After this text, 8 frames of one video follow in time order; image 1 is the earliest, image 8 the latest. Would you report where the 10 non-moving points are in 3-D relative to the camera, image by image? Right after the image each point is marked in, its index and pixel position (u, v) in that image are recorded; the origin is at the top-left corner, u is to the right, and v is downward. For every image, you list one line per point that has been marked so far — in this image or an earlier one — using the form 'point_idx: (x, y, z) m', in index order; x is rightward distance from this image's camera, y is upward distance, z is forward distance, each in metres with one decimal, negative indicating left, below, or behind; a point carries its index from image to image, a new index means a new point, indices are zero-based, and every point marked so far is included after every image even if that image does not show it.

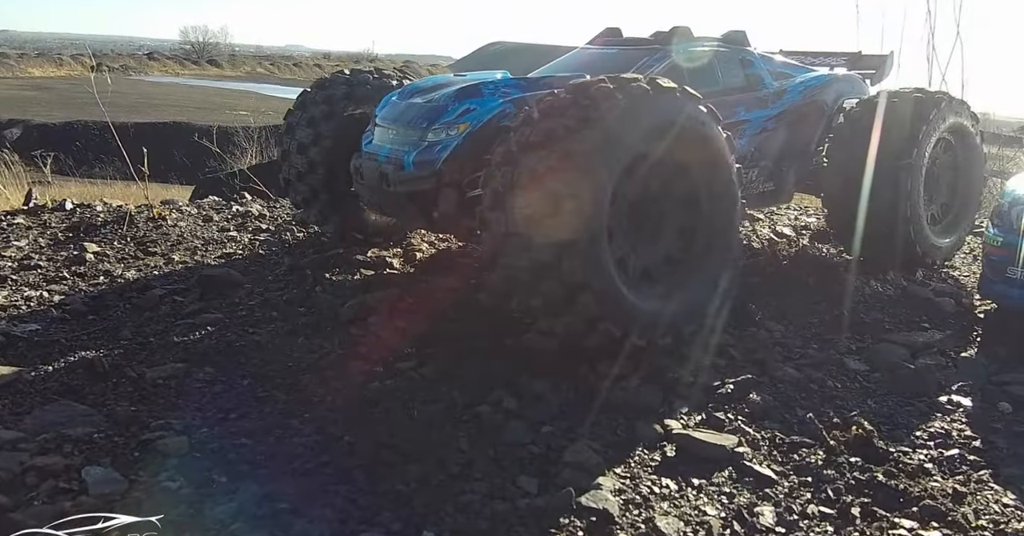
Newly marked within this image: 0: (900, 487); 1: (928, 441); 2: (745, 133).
0: (+1.3, -0.8, +2.5) m
1: (+1.6, -0.7, +2.8) m
2: (+1.3, +0.8, +4.1) m
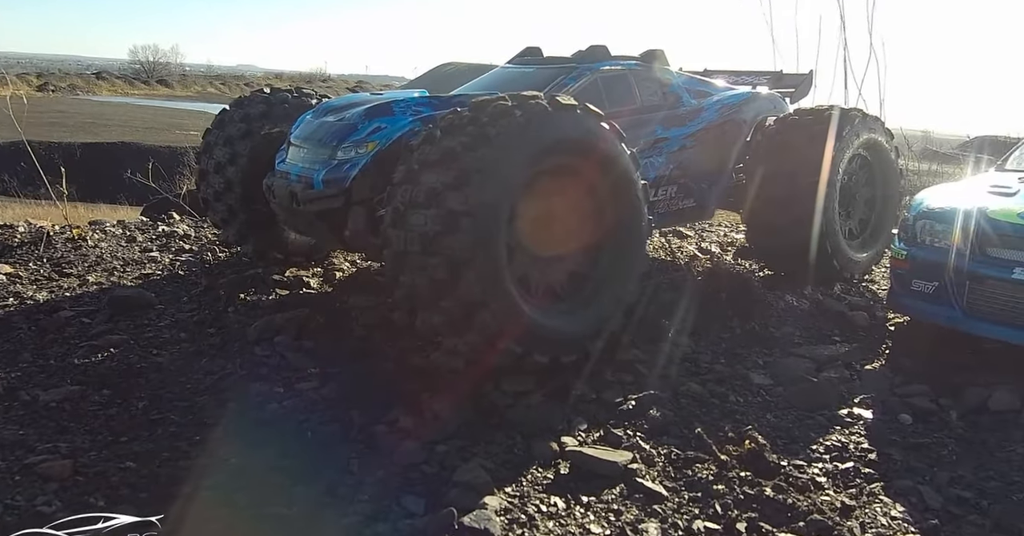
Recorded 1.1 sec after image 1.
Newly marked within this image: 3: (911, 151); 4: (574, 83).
0: (+0.9, -0.8, +2.5) m
1: (+1.2, -0.7, +2.8) m
2: (+0.9, +0.7, +4.2) m
3: (+4.6, +1.4, +8.4) m
4: (+0.3, +1.0, +4.0) m
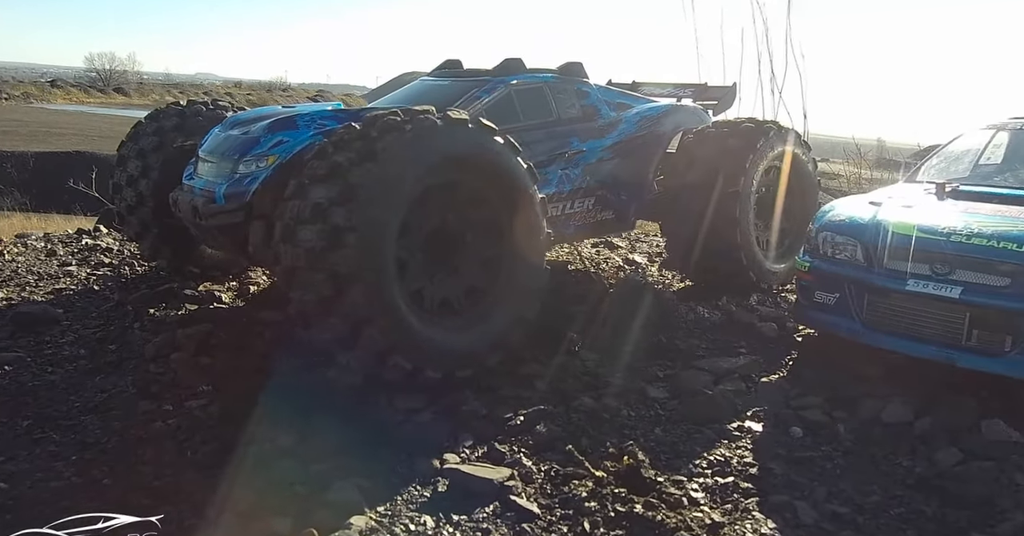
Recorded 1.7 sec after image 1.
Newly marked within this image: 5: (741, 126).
0: (+0.5, -0.9, +2.5) m
1: (+0.7, -0.8, +2.8) m
2: (+0.4, +0.6, +4.2) m
3: (+4.1, +1.3, +8.5) m
4: (-0.1, +0.9, +4.0) m
5: (+1.3, +0.8, +4.3) m
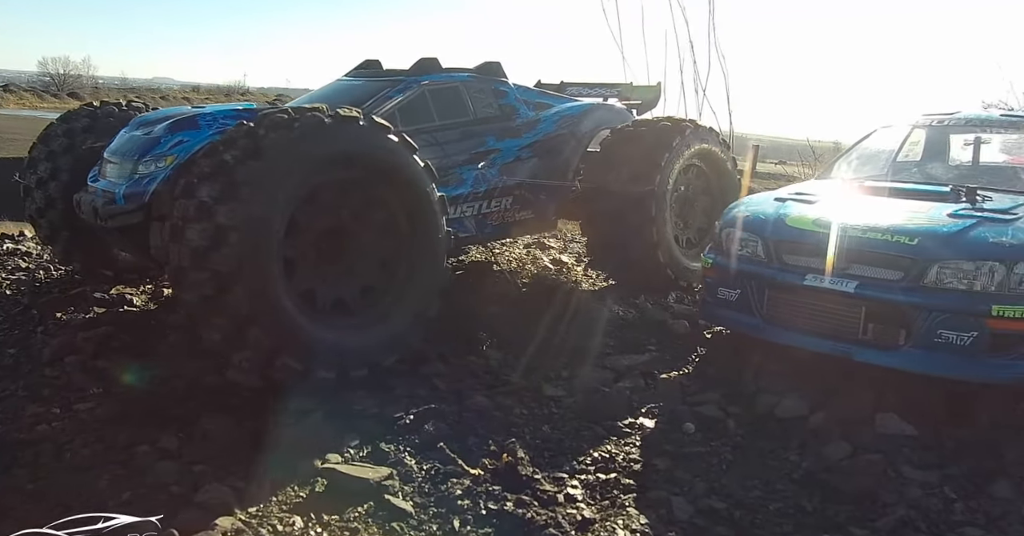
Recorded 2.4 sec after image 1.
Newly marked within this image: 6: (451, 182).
0: (+0.1, -0.8, +2.5) m
1: (+0.3, -0.7, +2.8) m
2: (-0.1, +0.6, +4.2) m
3: (+3.5, +1.3, +8.5) m
4: (-0.6, +0.9, +4.0) m
5: (+0.8, +0.8, +4.3) m
6: (-0.3, +0.5, +4.0) m
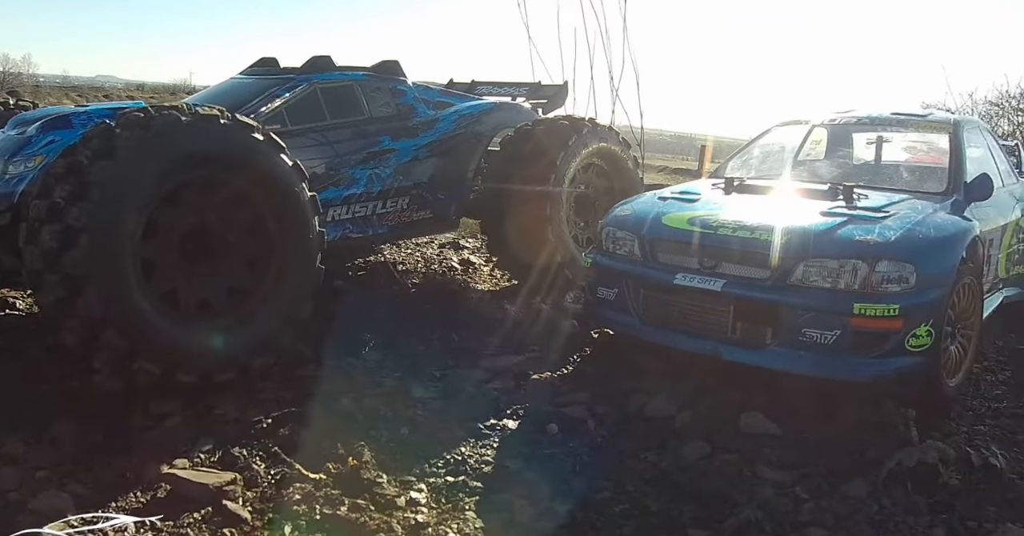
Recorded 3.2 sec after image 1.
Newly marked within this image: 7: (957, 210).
0: (-0.5, -0.8, +2.4) m
1: (-0.3, -0.7, +2.7) m
2: (-0.7, +0.6, +4.1) m
3: (+2.9, +1.3, +8.5) m
4: (-1.2, +0.9, +3.9) m
5: (+0.3, +0.8, +4.2) m
6: (-0.9, +0.5, +3.9) m
7: (+2.1, +0.3, +3.4) m
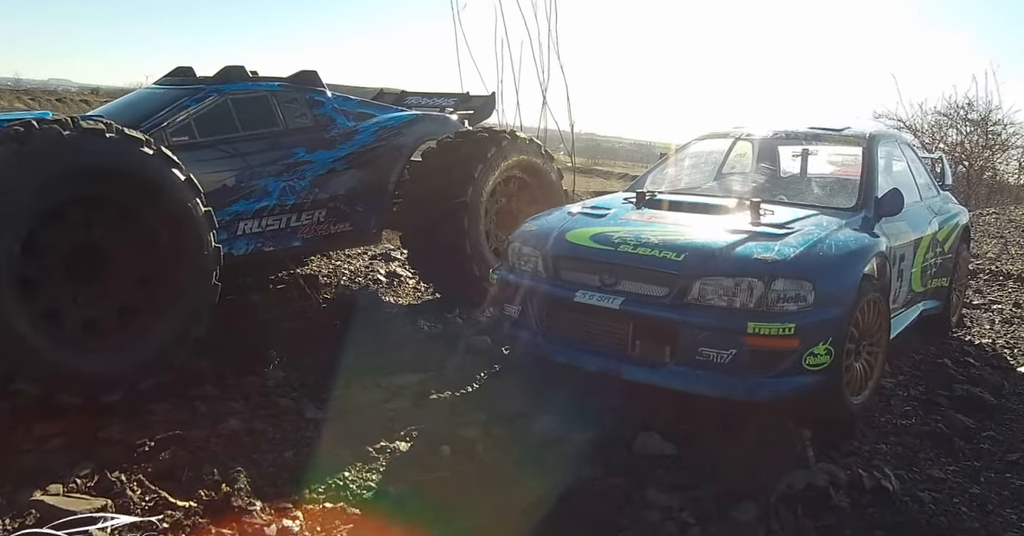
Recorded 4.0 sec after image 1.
0: (-0.9, -0.9, +2.4) m
1: (-0.7, -0.8, +2.7) m
2: (-1.1, +0.5, +4.1) m
3: (+2.3, +1.2, +8.5) m
4: (-1.7, +0.9, +3.8) m
5: (-0.2, +0.8, +4.2) m
6: (-1.4, +0.4, +3.9) m
7: (+1.6, +0.2, +3.4) m
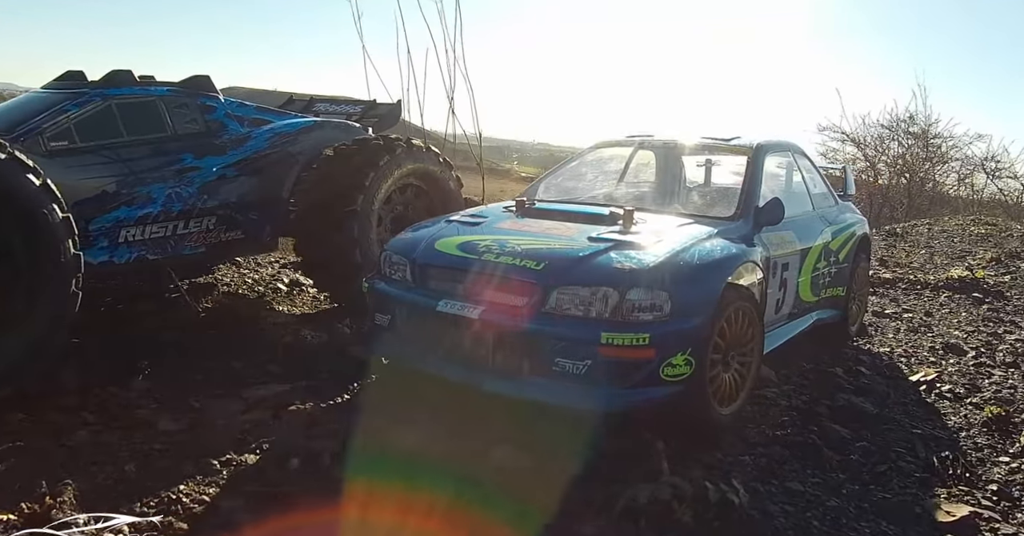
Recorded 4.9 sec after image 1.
0: (-1.5, -0.9, +2.3) m
1: (-1.3, -0.9, +2.6) m
2: (-1.7, +0.5, +4.0) m
3: (+1.7, +1.1, +8.5) m
4: (-2.3, +0.8, +3.8) m
5: (-0.8, +0.7, +4.1) m
6: (-2.0, +0.3, +3.8) m
7: (+1.1, +0.1, +3.4) m
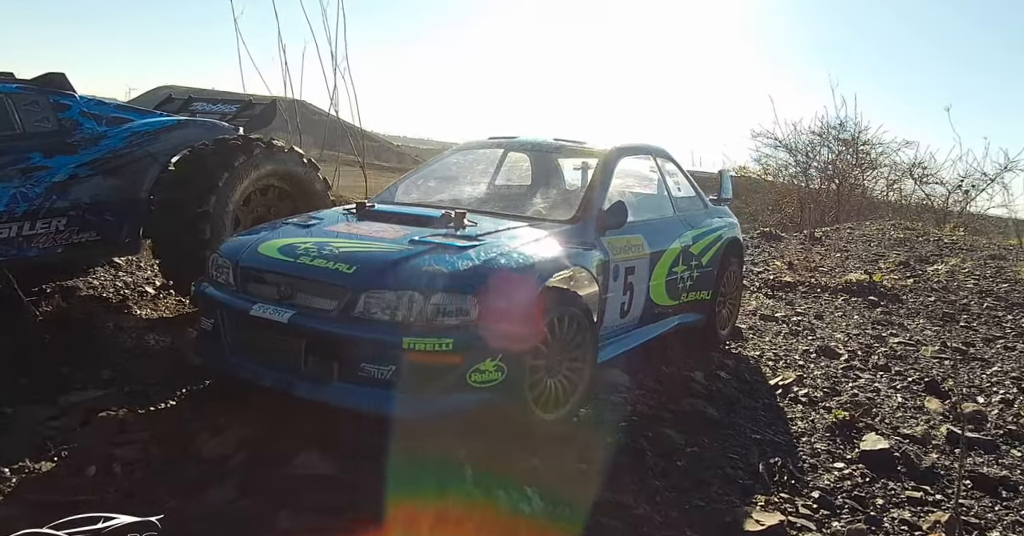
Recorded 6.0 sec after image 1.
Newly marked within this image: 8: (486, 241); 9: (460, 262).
0: (-2.3, -0.9, +2.2) m
1: (-2.1, -0.9, +2.5) m
2: (-2.5, +0.5, +3.9) m
3: (+0.8, +1.1, +8.5) m
4: (-3.0, +0.8, +3.7) m
5: (-1.6, +0.7, +4.1) m
6: (-2.7, +0.3, +3.7) m
7: (+0.3, +0.1, +3.3) m
8: (-0.1, +0.1, +3.2) m
9: (-0.2, 0.0, +3.0) m
